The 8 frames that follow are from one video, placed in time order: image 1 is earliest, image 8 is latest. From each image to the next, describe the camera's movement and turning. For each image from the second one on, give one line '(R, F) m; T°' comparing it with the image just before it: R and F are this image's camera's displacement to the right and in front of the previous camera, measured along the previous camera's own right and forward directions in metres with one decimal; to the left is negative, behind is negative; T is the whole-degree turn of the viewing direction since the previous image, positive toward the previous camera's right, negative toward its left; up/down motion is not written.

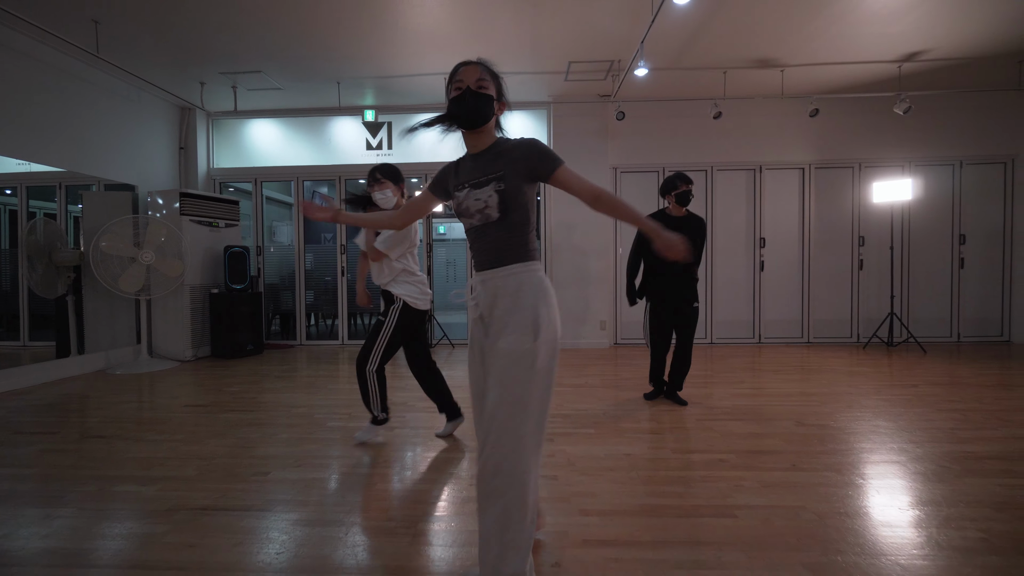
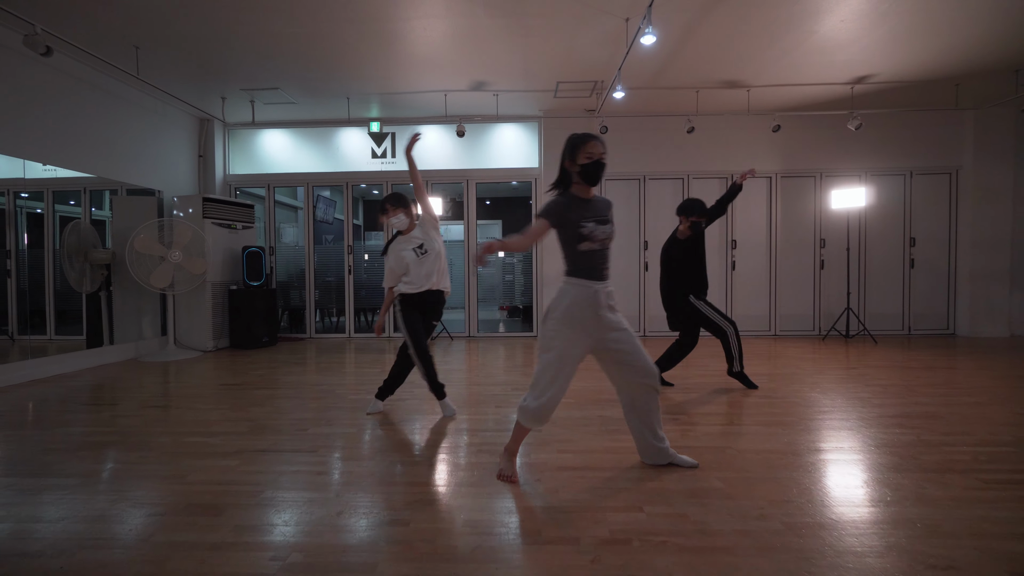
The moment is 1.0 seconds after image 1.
(0.0, -0.5) m; +1°
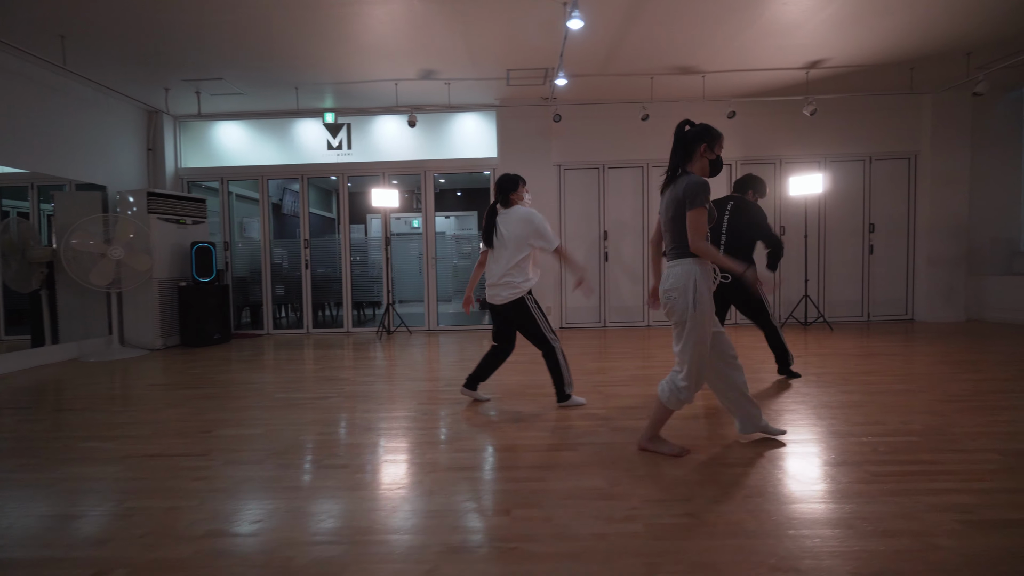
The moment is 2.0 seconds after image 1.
(+0.4, +0.1) m; +1°
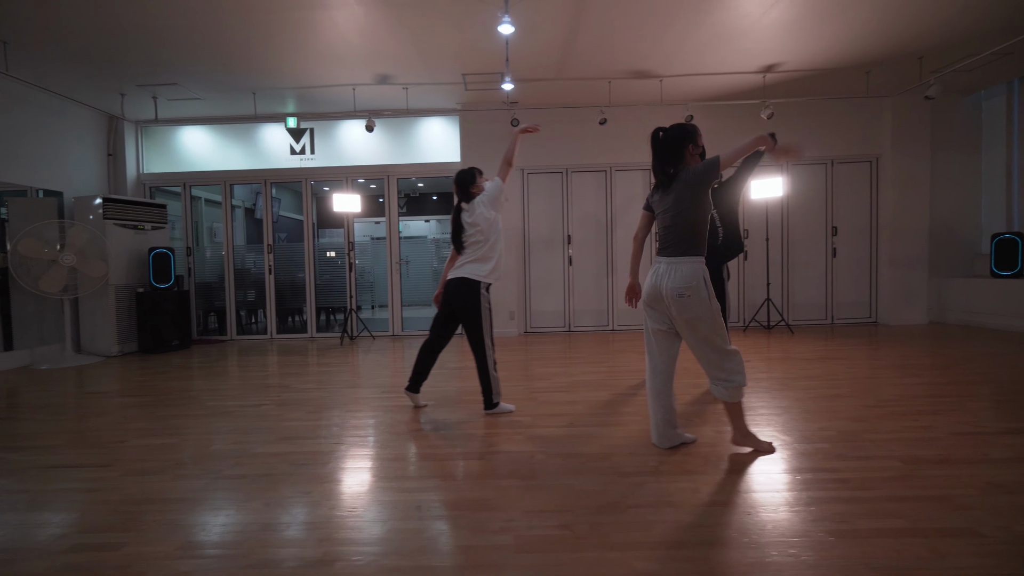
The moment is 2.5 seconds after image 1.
(+0.4, 0.0) m; 0°
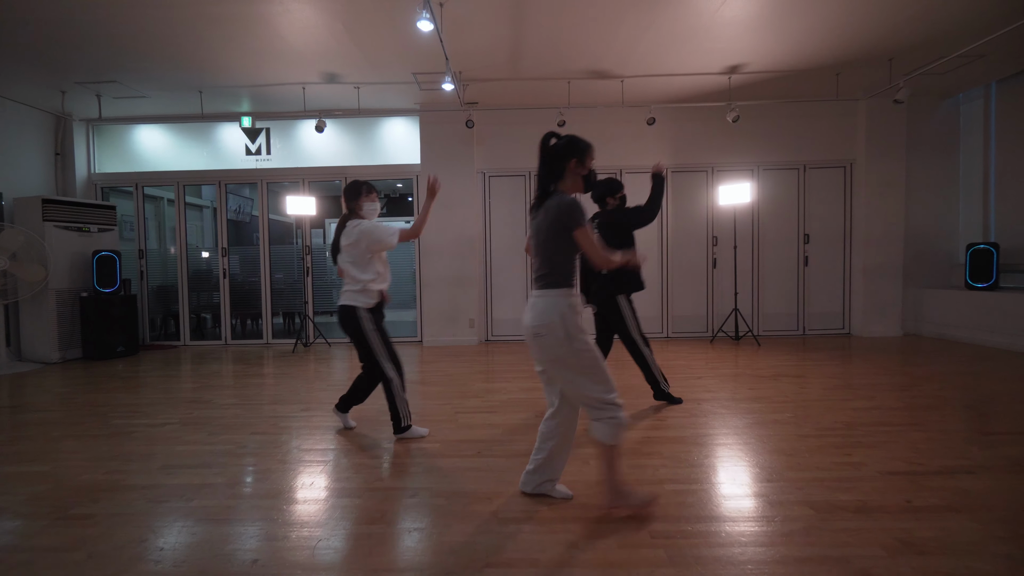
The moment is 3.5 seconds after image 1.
(+0.5, +0.2) m; 0°
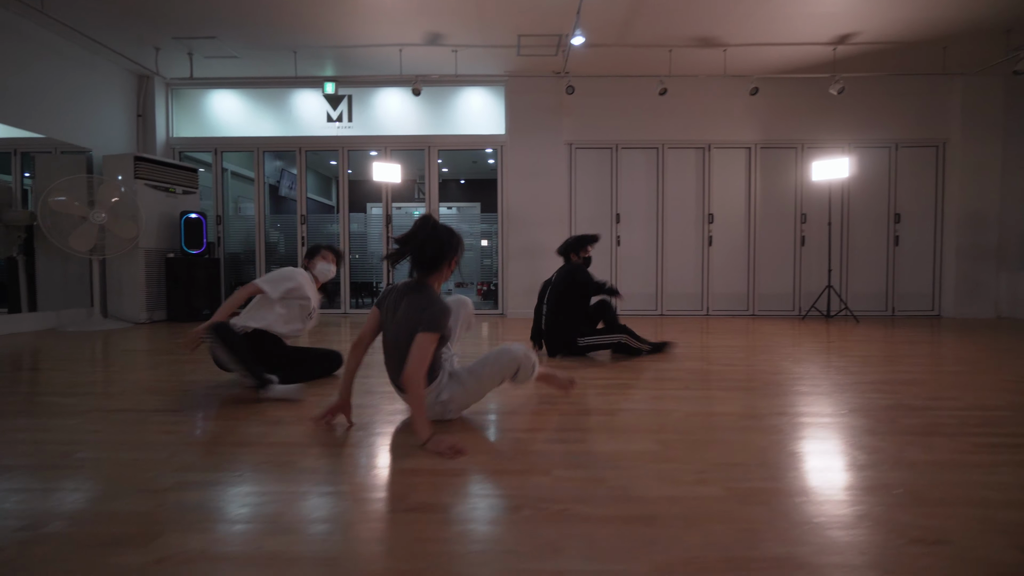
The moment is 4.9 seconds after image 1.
(-0.9, +0.1) m; 0°
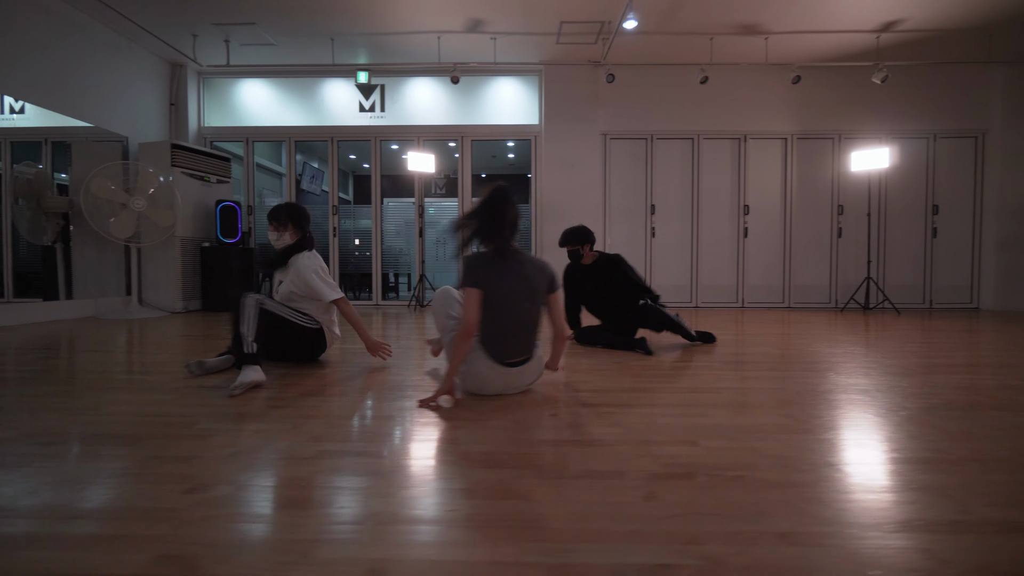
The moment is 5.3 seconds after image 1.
(-0.4, 0.0) m; 0°
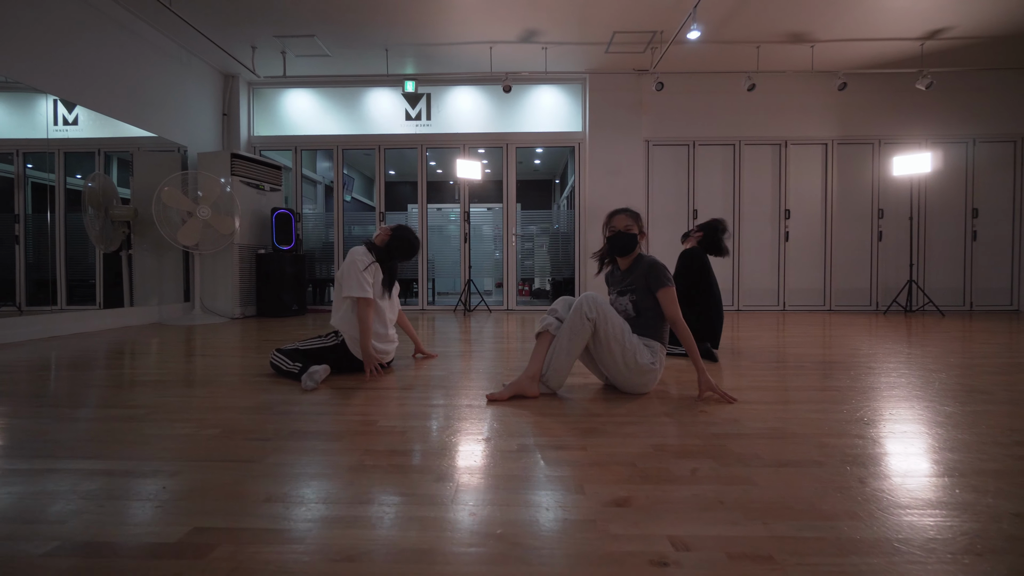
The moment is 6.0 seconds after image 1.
(-0.5, -0.1) m; 0°
